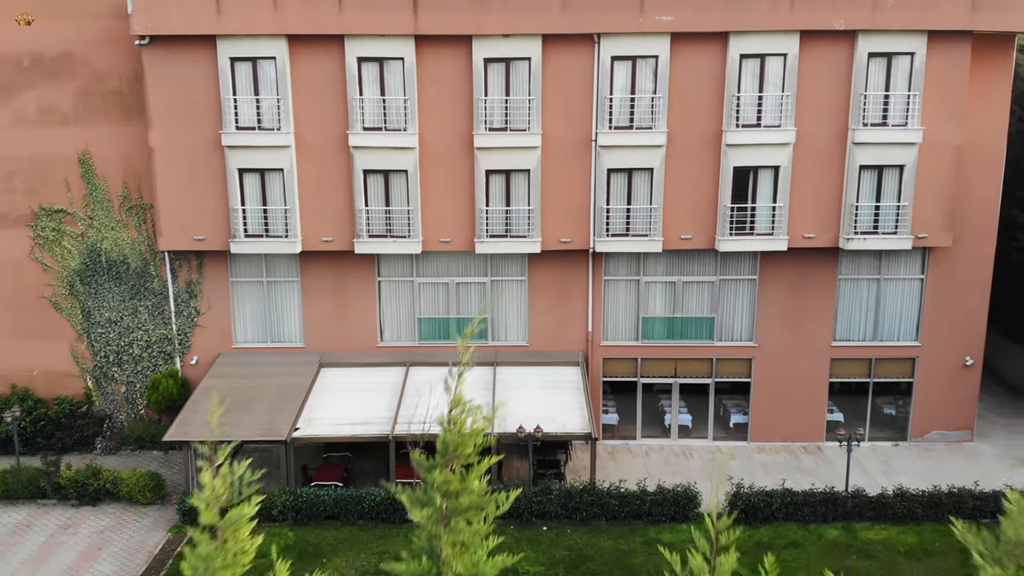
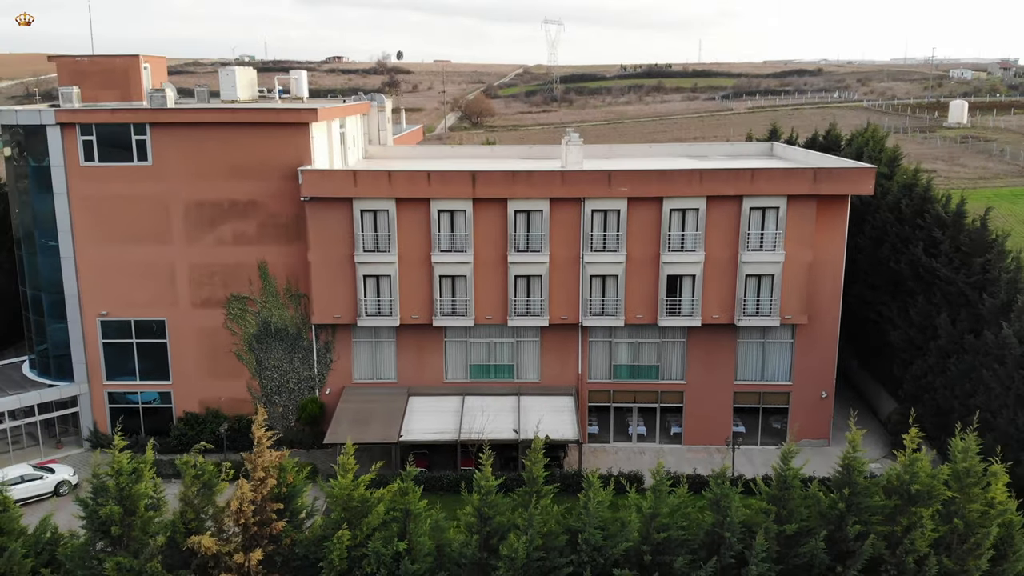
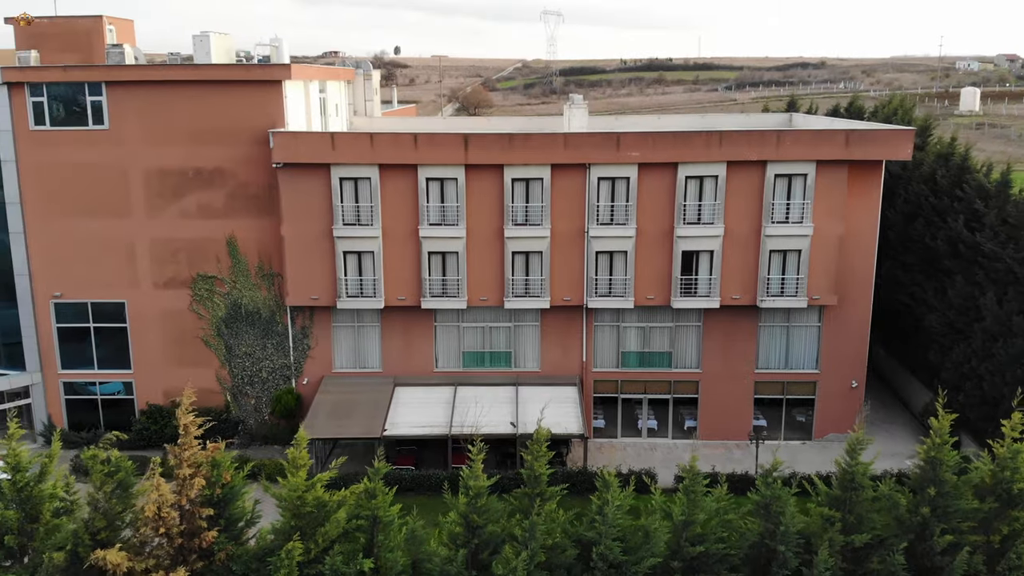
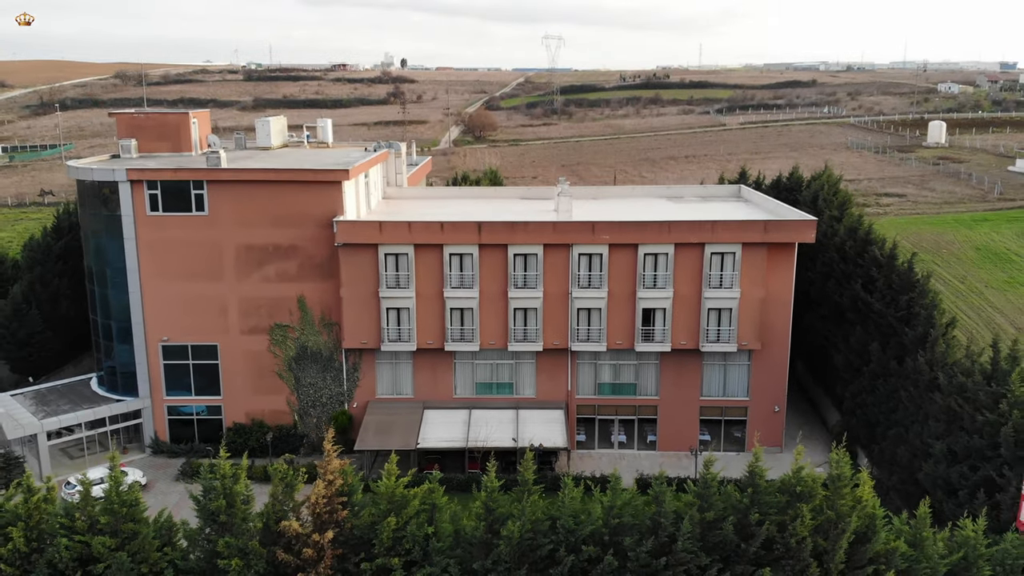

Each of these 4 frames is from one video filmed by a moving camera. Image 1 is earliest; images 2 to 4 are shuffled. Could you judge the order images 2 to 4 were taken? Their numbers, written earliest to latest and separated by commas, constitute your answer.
3, 2, 4
